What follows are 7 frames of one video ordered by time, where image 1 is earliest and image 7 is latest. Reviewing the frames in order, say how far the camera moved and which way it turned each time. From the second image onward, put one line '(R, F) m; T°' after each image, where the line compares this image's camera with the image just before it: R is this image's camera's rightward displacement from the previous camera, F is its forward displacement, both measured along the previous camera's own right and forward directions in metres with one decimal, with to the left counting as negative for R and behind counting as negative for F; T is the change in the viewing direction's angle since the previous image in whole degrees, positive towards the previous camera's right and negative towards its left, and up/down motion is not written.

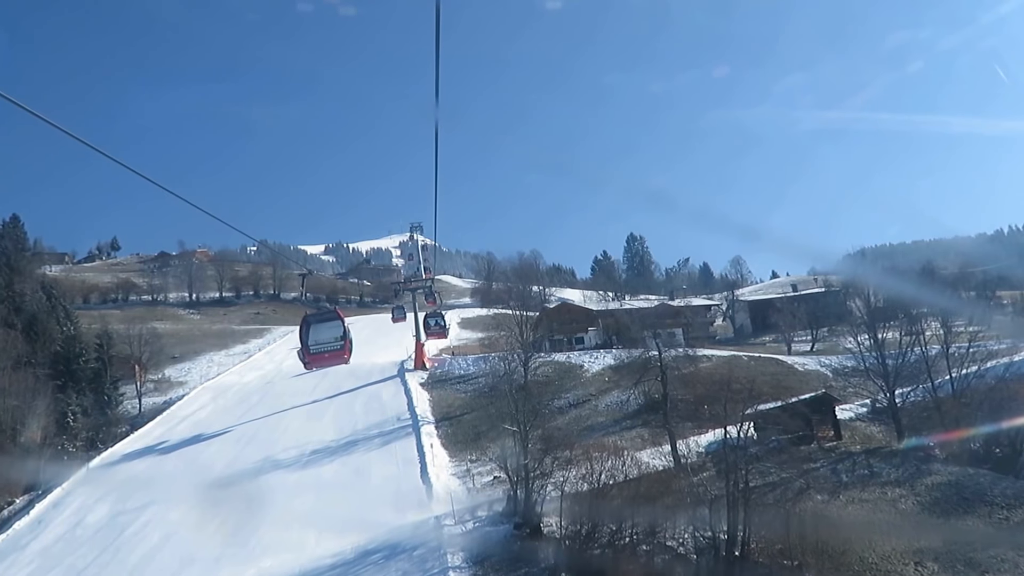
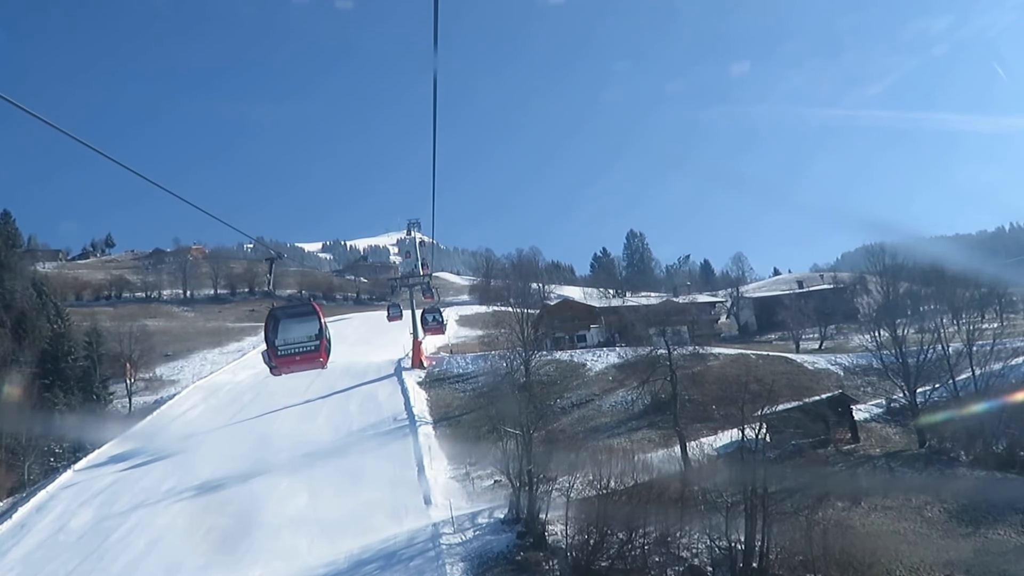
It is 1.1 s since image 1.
(-0.1, +1.0) m; 0°
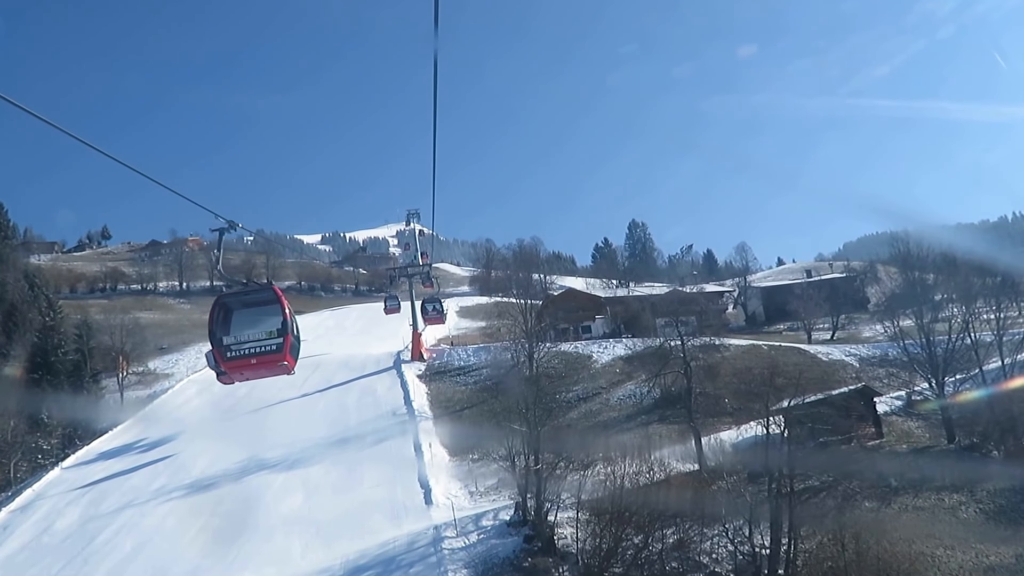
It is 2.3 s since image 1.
(-0.1, +1.1) m; 0°
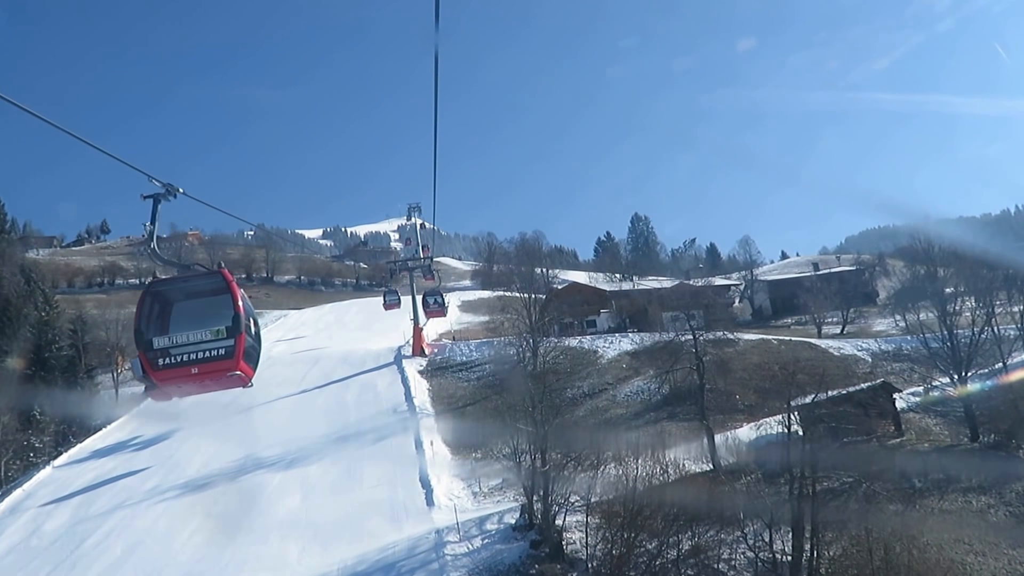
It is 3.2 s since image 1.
(-0.1, +0.8) m; 0°
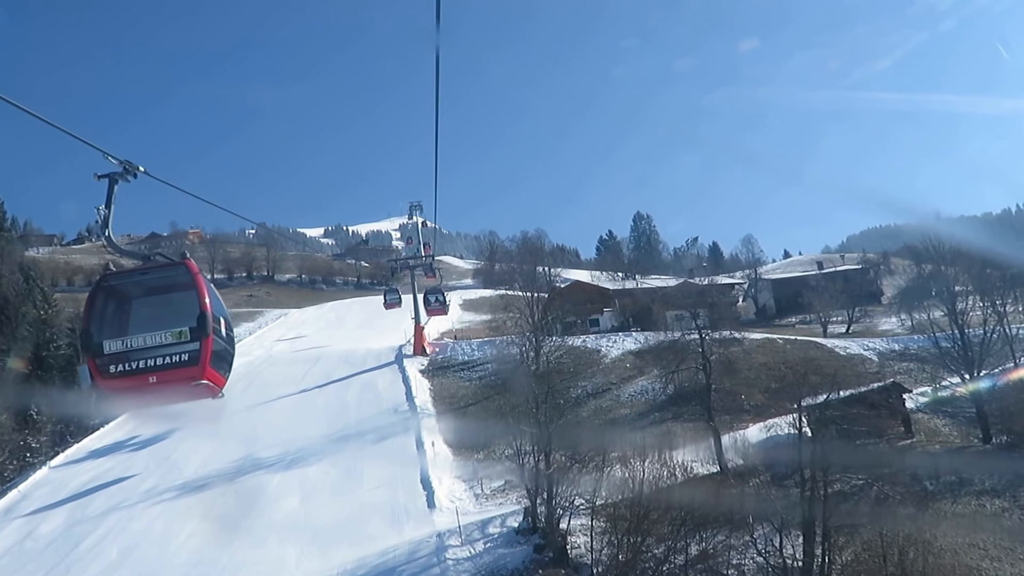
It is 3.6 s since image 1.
(0.0, +0.3) m; 0°
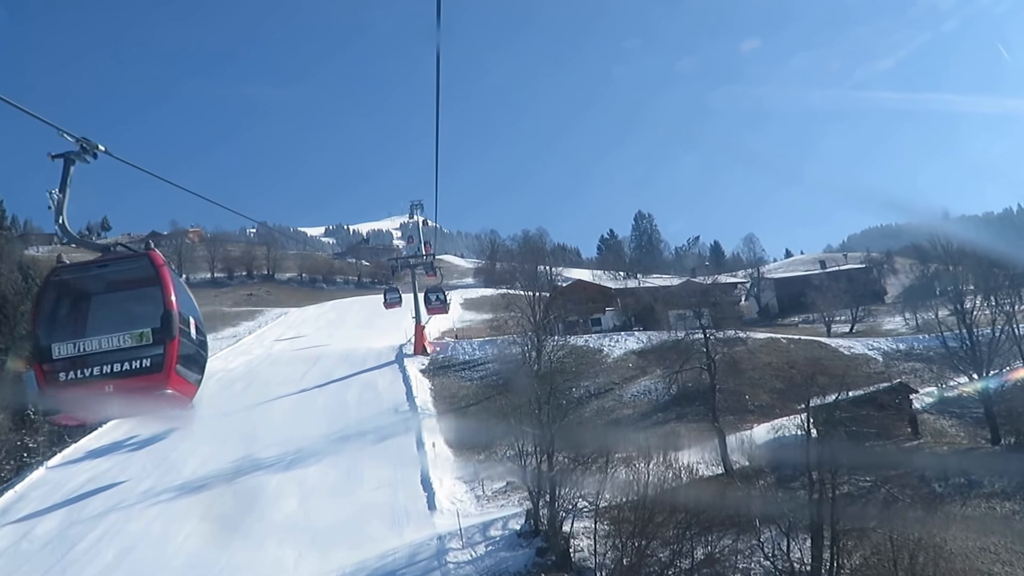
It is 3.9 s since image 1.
(0.0, +0.3) m; 0°
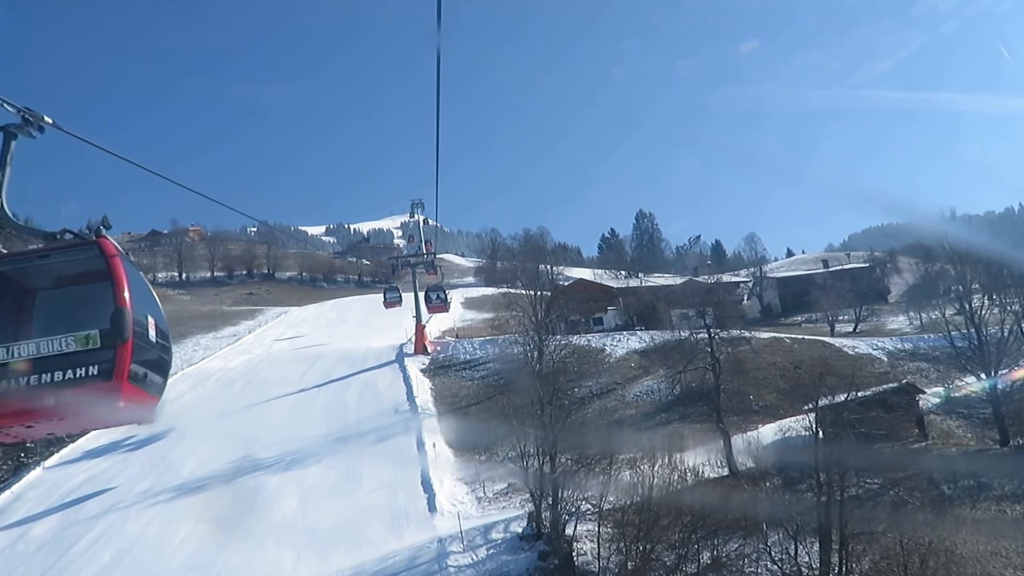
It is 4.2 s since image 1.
(0.0, +0.3) m; 0°
